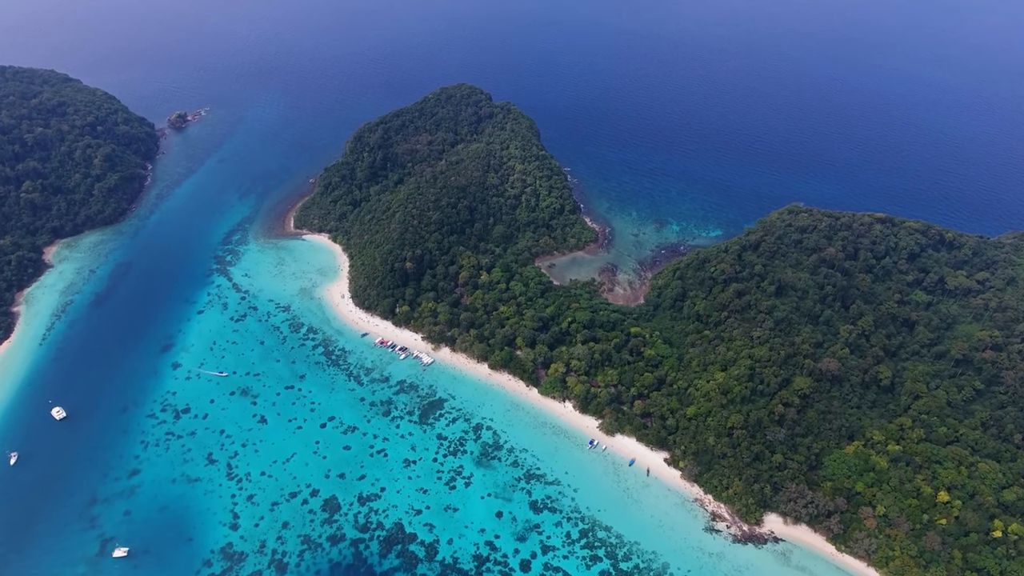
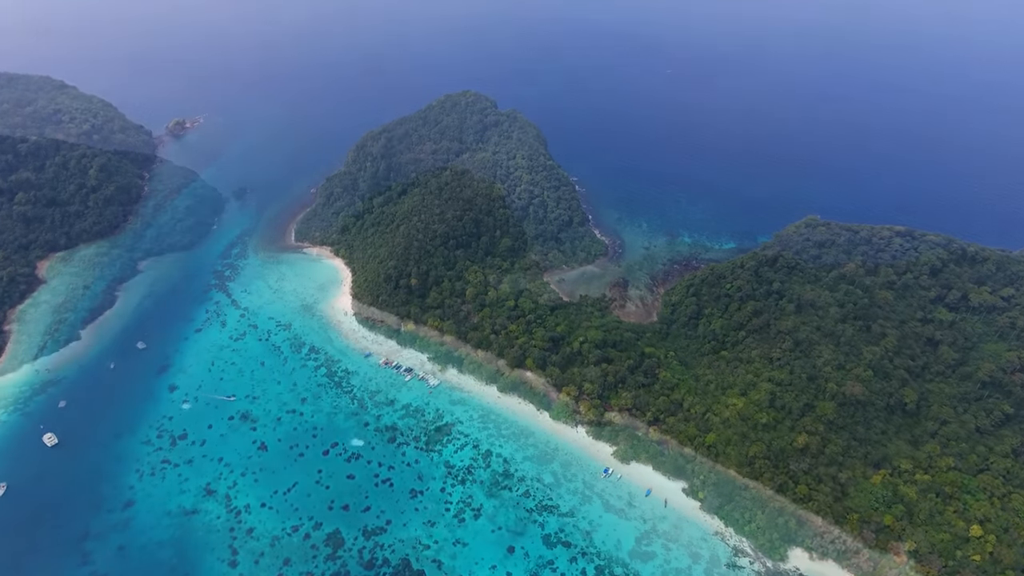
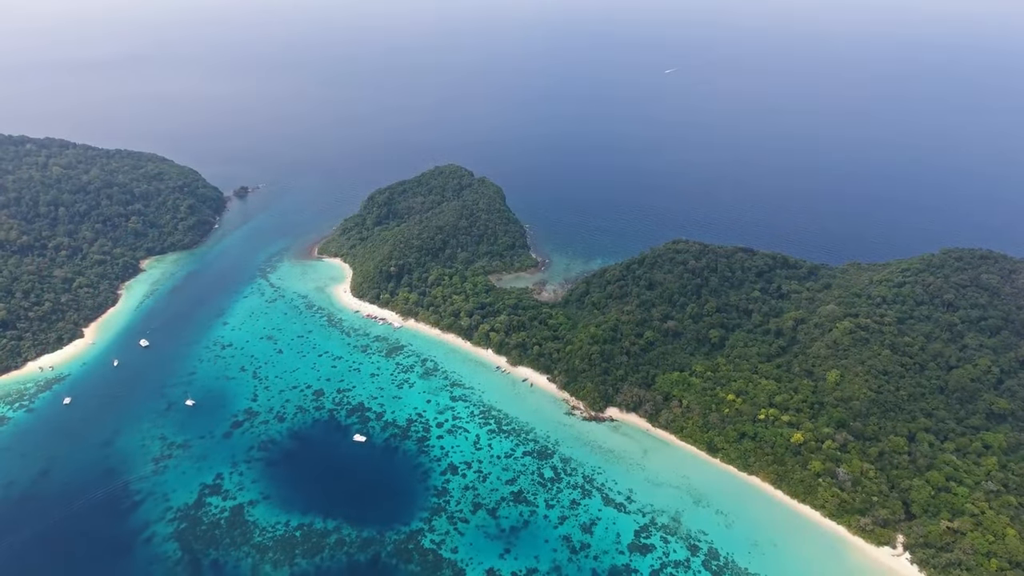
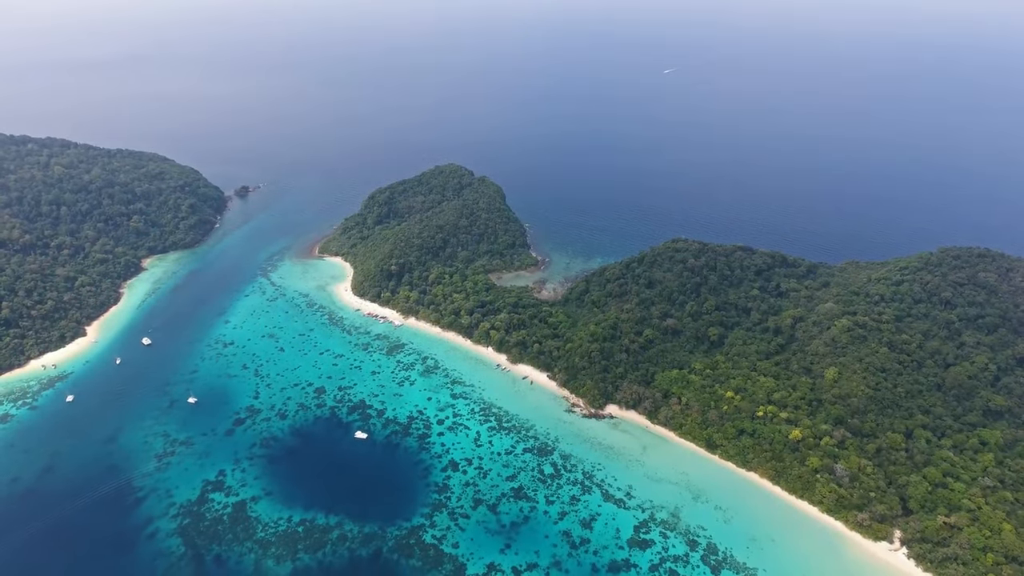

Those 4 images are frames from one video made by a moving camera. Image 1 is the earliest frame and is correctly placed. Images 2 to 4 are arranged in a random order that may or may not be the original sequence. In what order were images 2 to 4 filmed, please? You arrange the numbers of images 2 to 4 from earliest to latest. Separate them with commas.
2, 3, 4
